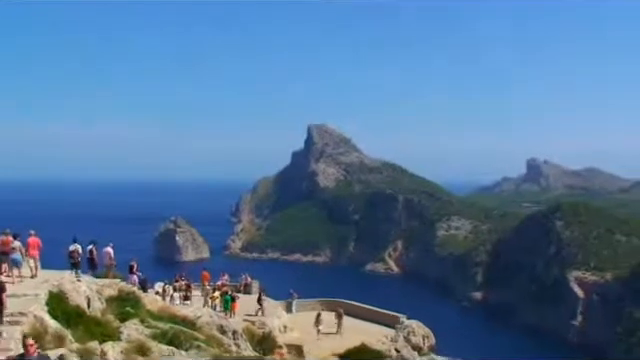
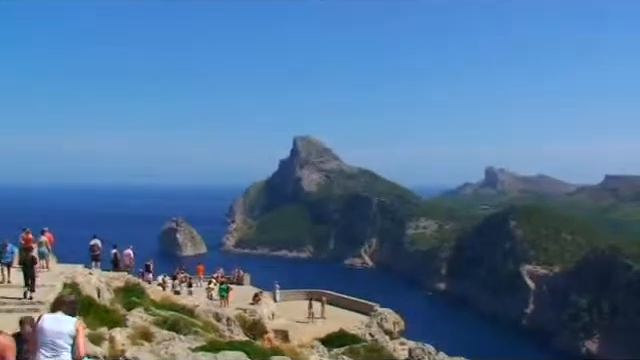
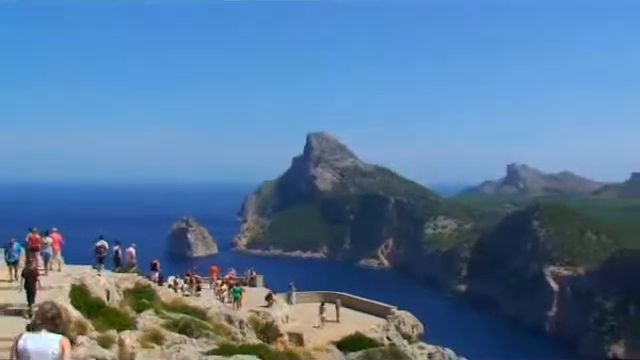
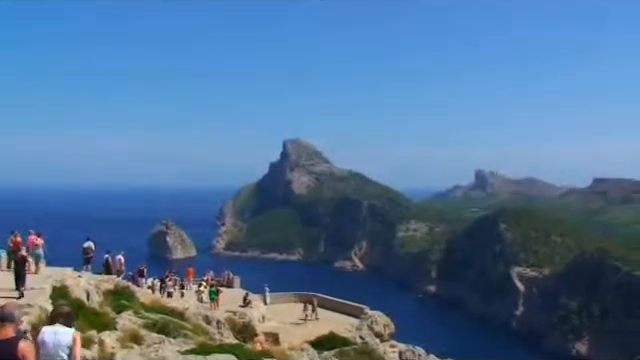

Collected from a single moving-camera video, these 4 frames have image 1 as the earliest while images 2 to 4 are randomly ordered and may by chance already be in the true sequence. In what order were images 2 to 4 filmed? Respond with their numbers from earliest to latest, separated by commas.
3, 2, 4
